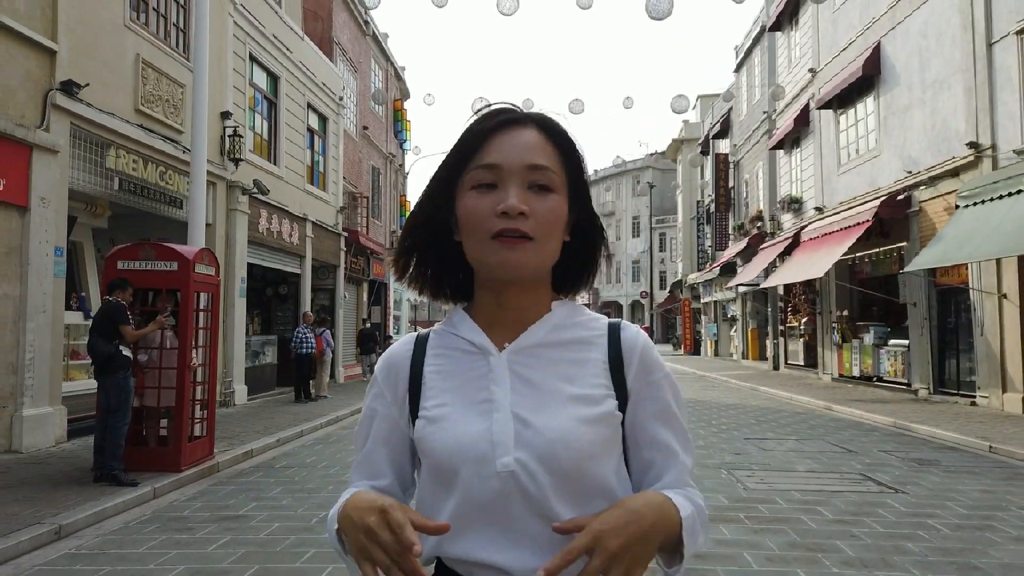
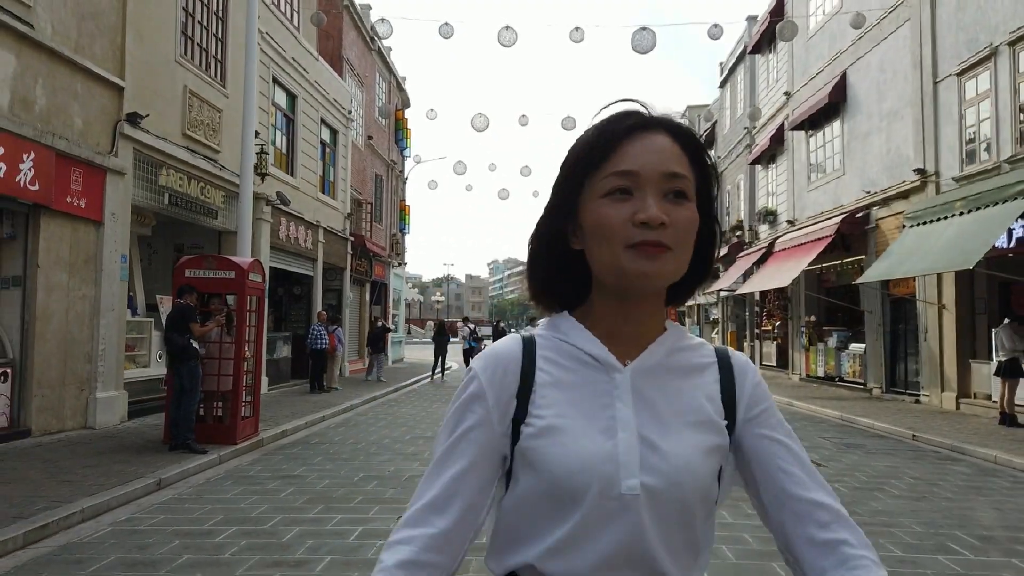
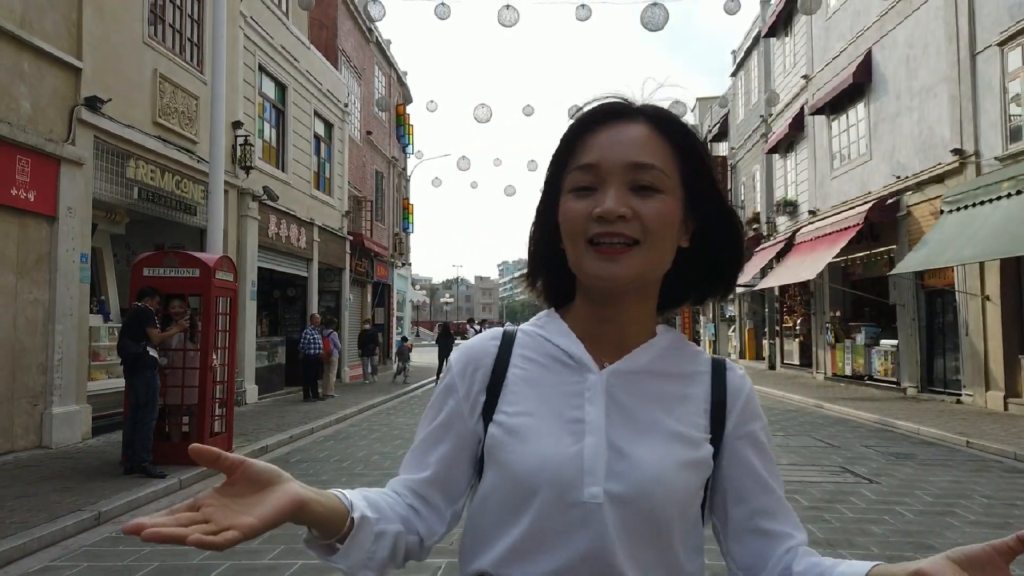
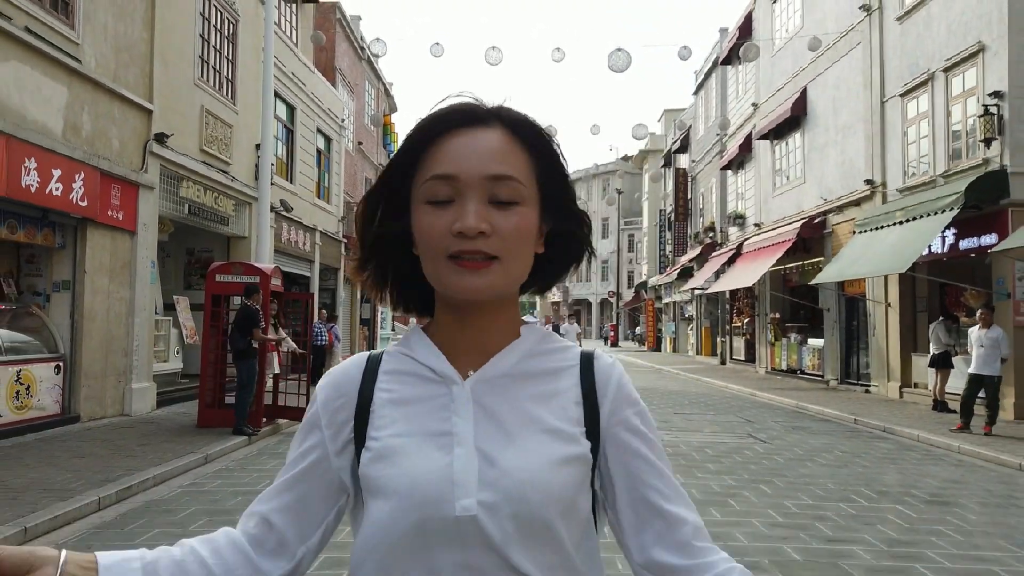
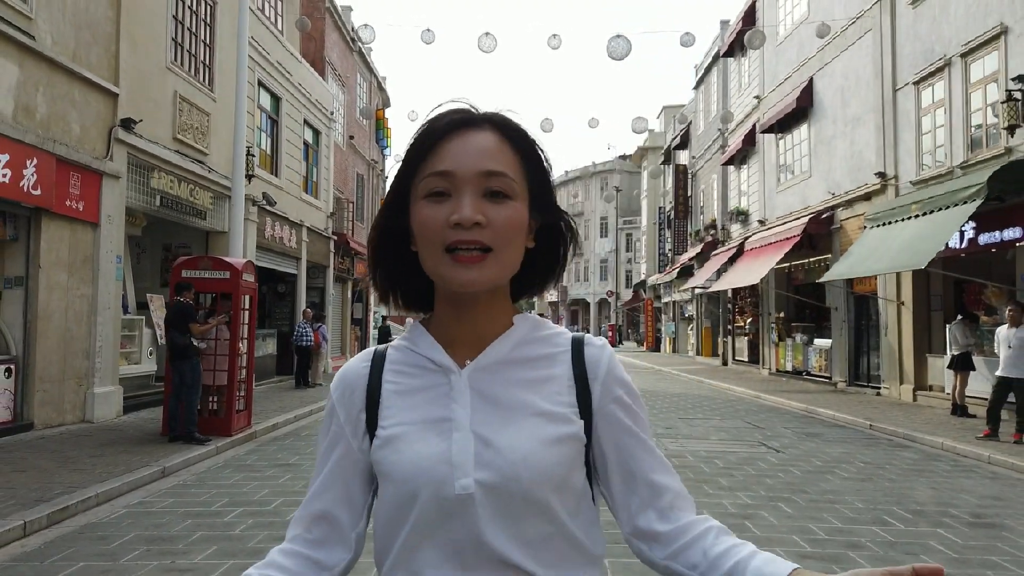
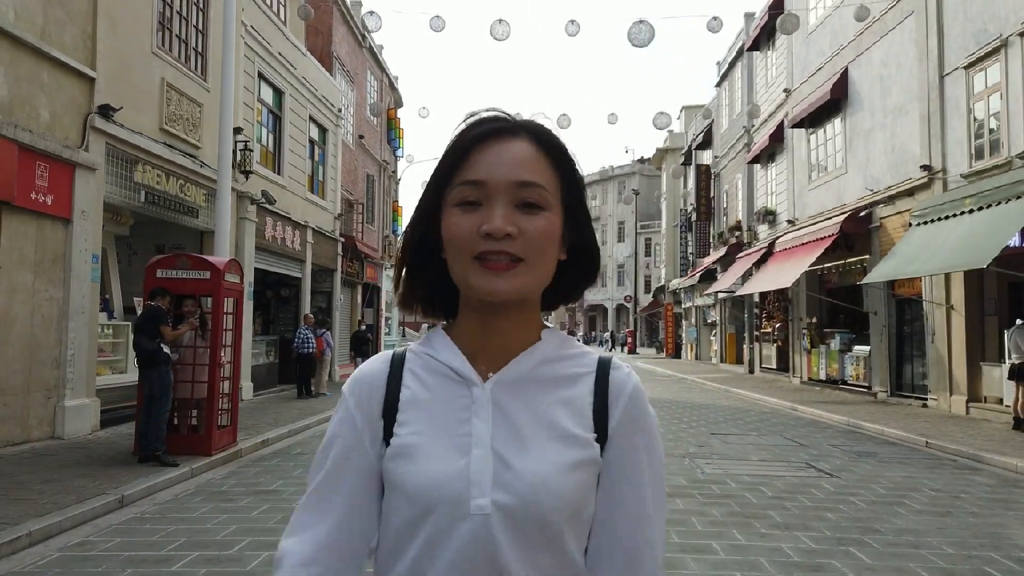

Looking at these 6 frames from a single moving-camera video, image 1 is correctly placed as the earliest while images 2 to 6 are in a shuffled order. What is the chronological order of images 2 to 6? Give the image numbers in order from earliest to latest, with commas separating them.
3, 6, 2, 5, 4
